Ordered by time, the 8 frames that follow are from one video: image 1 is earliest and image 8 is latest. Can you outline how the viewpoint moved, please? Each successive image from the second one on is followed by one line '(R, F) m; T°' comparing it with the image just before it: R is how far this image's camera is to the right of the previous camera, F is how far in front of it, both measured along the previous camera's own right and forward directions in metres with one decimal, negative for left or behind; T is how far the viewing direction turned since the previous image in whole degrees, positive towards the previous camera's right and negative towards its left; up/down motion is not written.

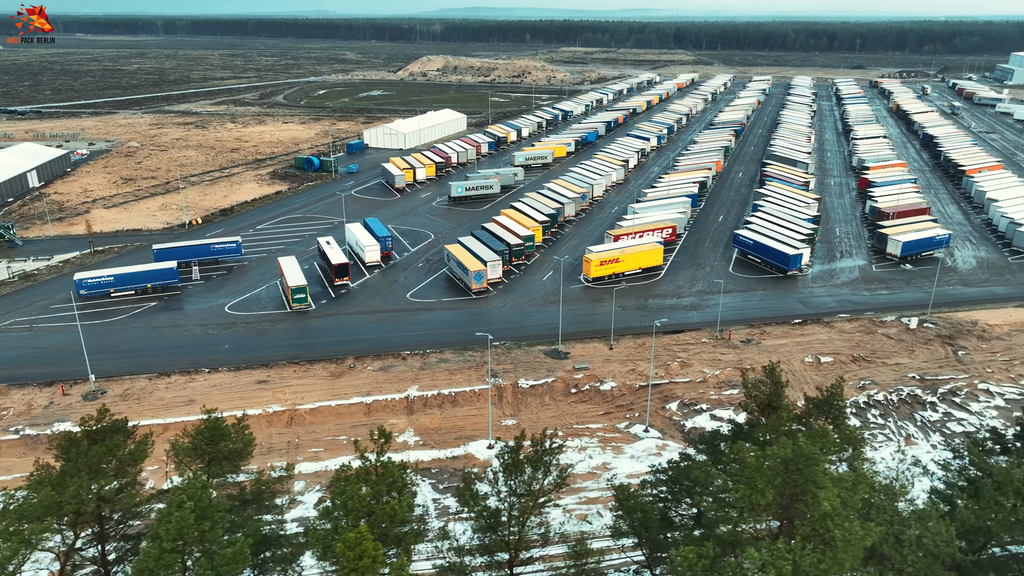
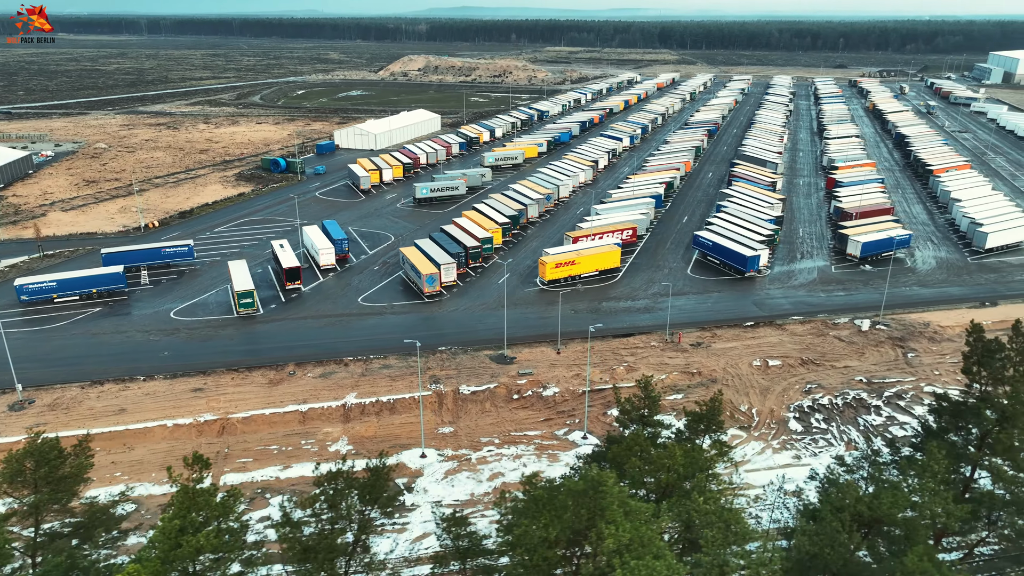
(+2.5, +0.6) m; +1°
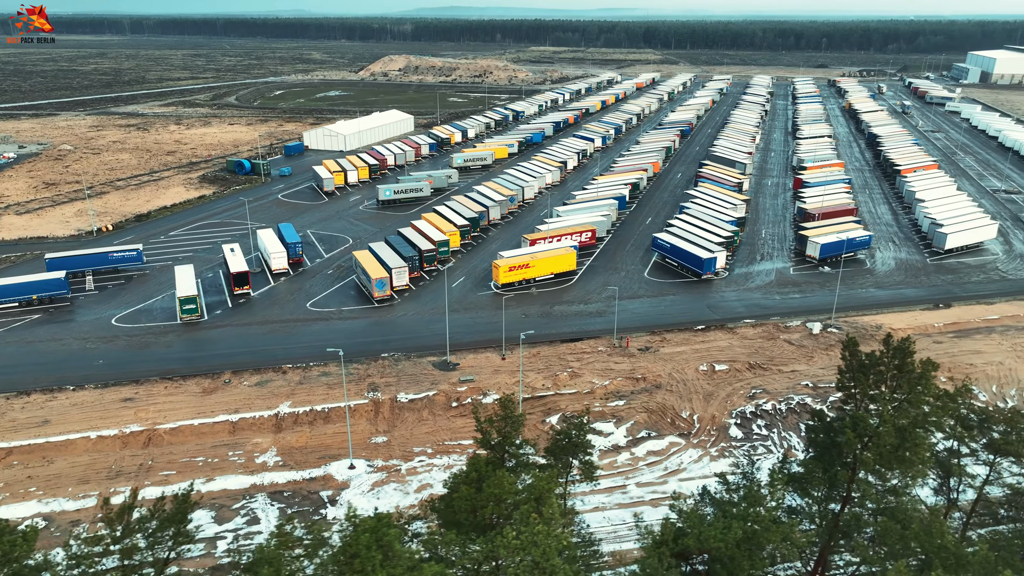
(+2.6, +0.6) m; +1°
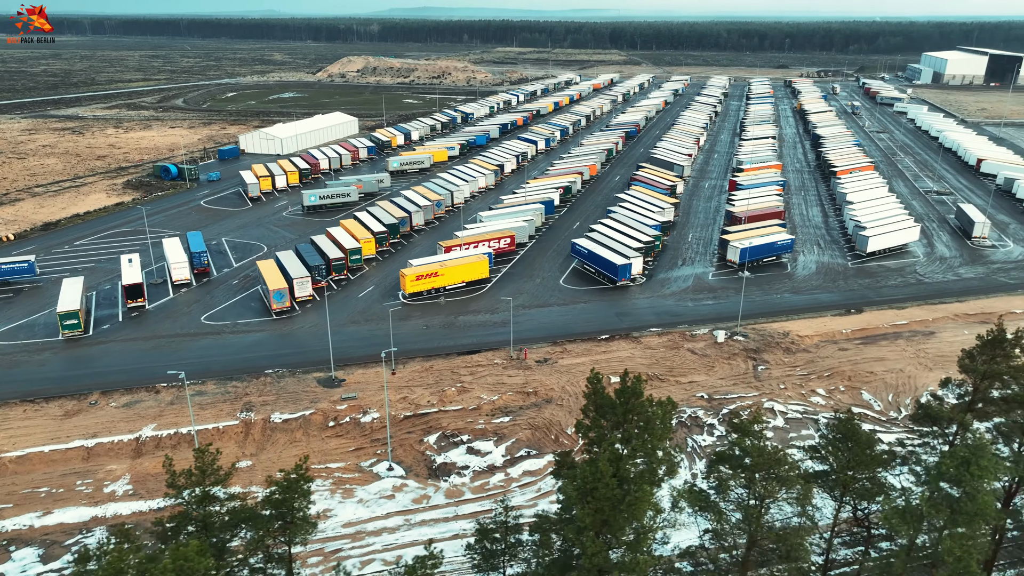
(+4.6, +1.3) m; +2°
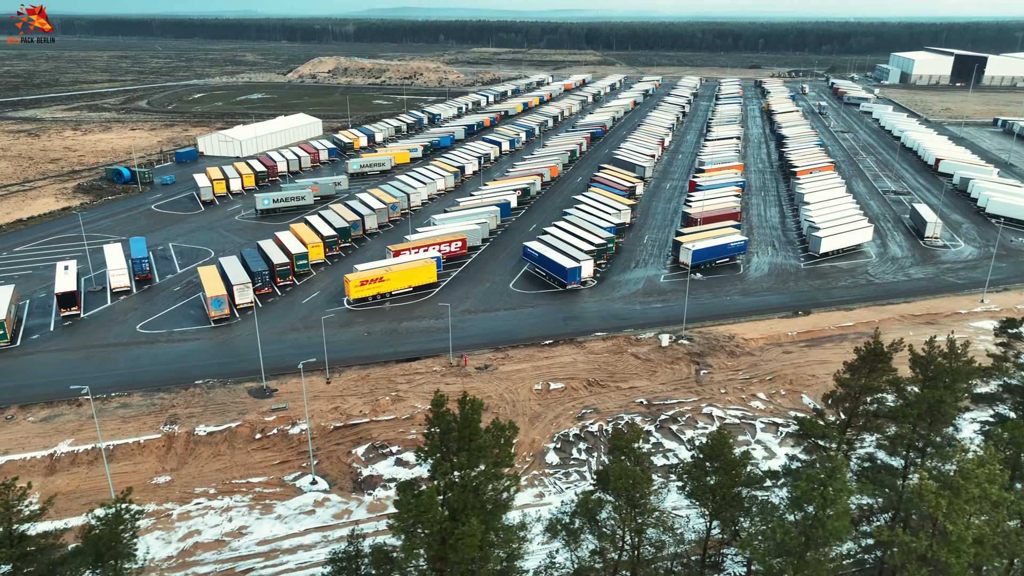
(+2.3, +0.7) m; +1°
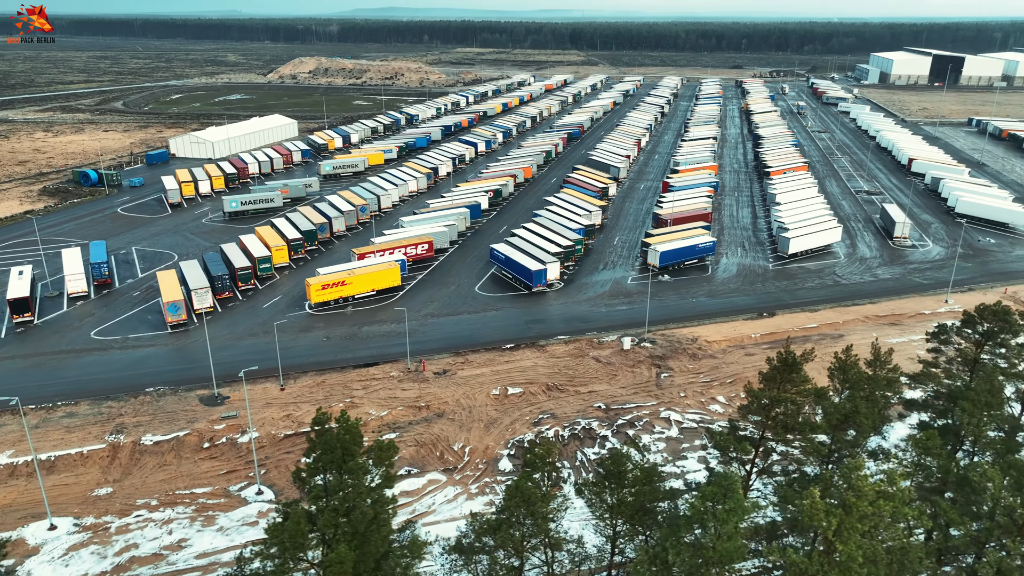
(+1.6, +0.4) m; +1°
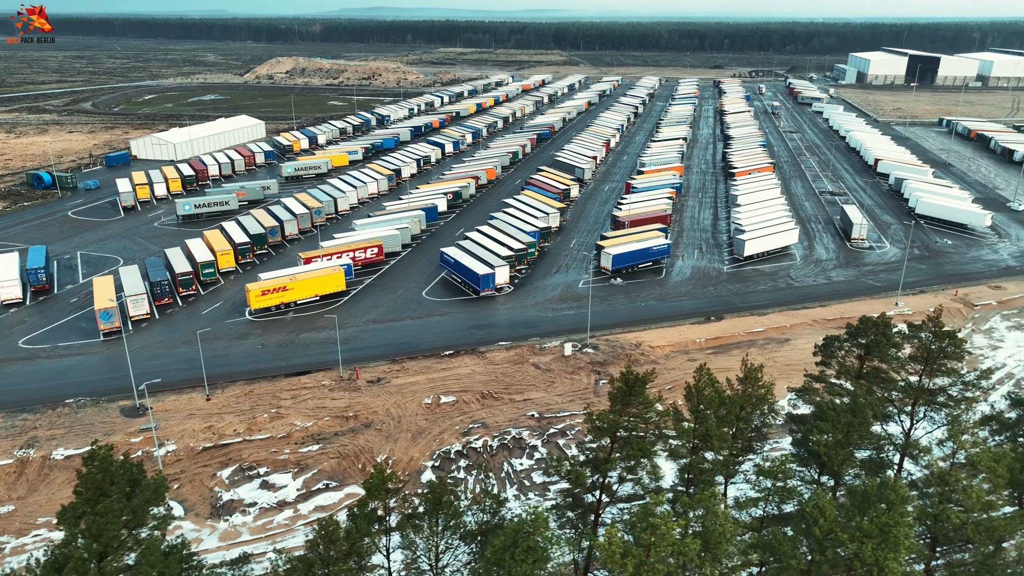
(+2.8, +0.8) m; +1°
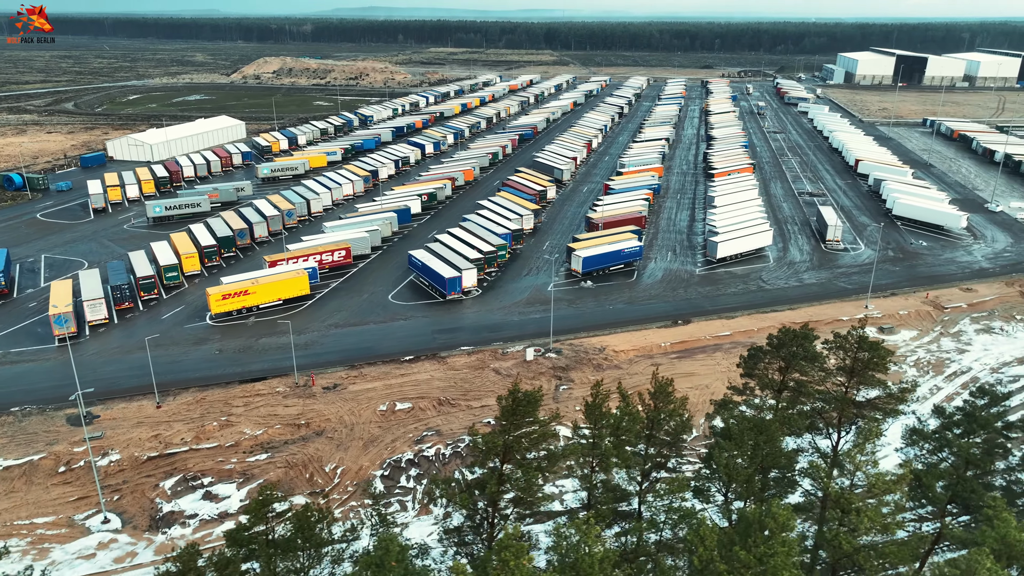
(+1.8, +0.6) m; 0°
